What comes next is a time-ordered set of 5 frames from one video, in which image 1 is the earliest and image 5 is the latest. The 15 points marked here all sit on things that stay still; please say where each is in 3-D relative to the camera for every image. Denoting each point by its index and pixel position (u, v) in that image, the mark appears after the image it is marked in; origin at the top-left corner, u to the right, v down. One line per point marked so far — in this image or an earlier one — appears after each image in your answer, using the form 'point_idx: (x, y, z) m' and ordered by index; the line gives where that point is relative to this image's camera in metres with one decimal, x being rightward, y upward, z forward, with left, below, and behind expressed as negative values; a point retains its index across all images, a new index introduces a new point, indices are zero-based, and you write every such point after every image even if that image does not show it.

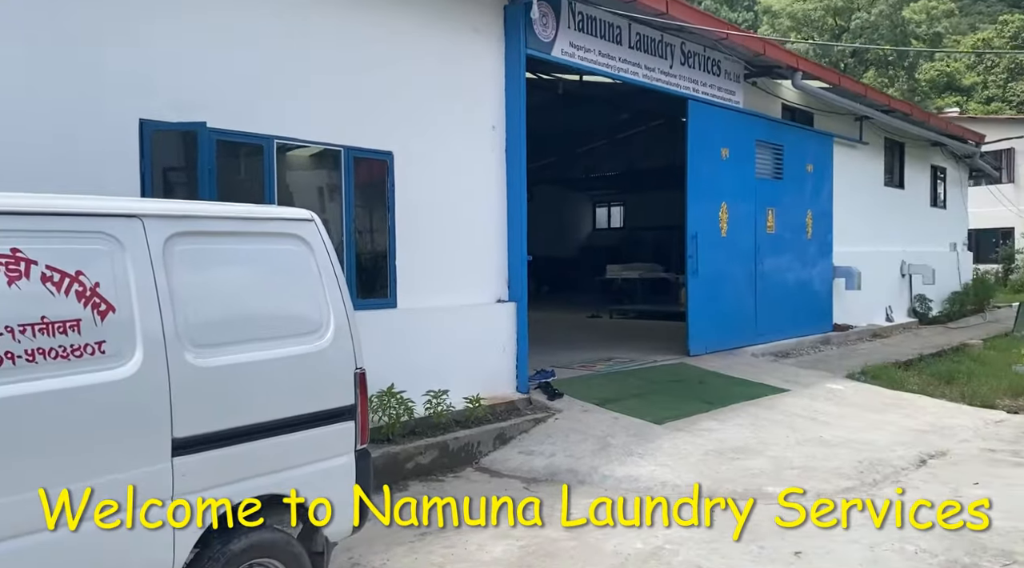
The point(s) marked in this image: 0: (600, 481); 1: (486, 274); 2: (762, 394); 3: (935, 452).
0: (+0.6, -1.3, +5.1) m
1: (-0.2, +0.1, +6.6) m
2: (+2.5, -1.1, +7.3) m
3: (+3.3, -1.3, +5.7) m
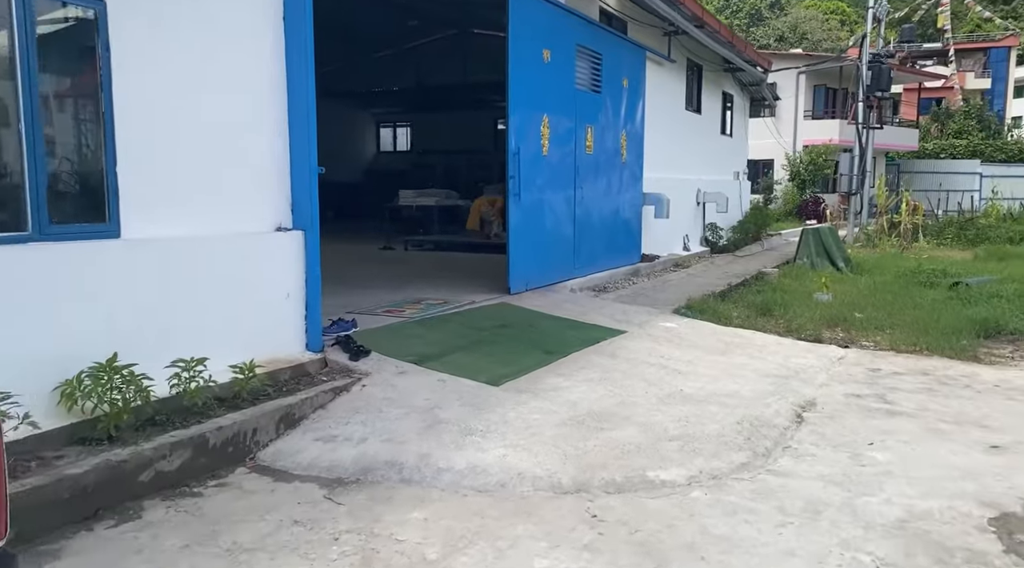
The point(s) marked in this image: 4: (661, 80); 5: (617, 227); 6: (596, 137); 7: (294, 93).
0: (-0.4, -1.0, +3.7) m
1: (-1.6, +0.6, +4.7) m
2: (+0.7, -0.5, +6.4) m
3: (+2.0, -0.8, +5.1) m
4: (+2.3, +3.2, +11.7) m
5: (+1.4, +0.8, +10.2) m
6: (+1.1, +1.8, +9.4) m
7: (-1.4, +1.2, +4.9) m
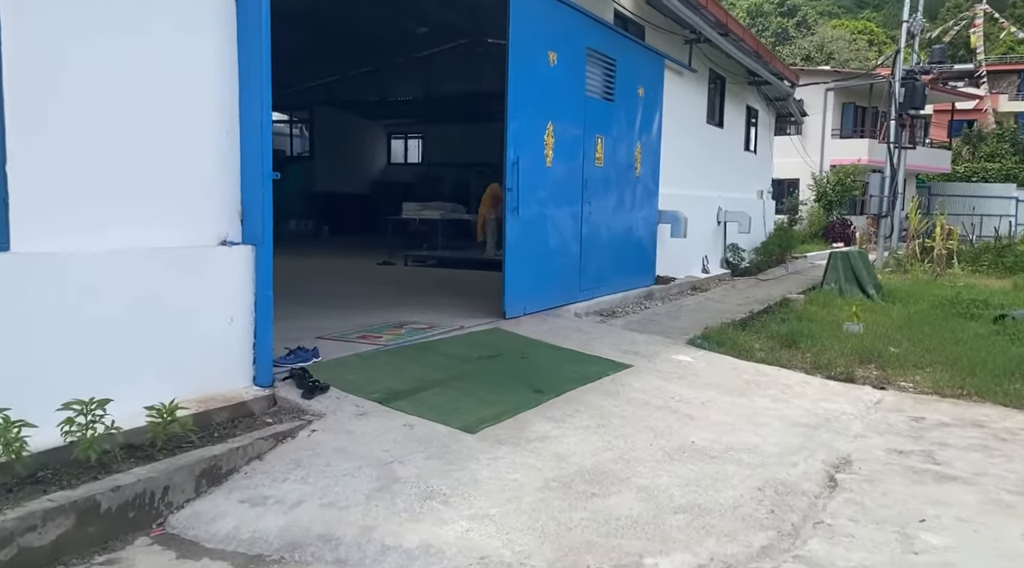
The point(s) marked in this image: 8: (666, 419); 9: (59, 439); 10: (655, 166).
0: (-0.5, -1.1, +3.0) m
1: (-1.7, +0.5, +4.1) m
2: (+0.7, -0.7, +5.6) m
3: (+1.9, -1.0, +4.3) m
4: (+2.5, +2.8, +11.0) m
5: (+1.5, +0.5, +9.4) m
6: (+1.1, +1.6, +8.7) m
7: (-1.5, +1.1, +4.2) m
8: (+1.0, -0.9, +4.8) m
9: (-2.0, -0.6, +3.3) m
10: (+1.9, +1.6, +10.0) m
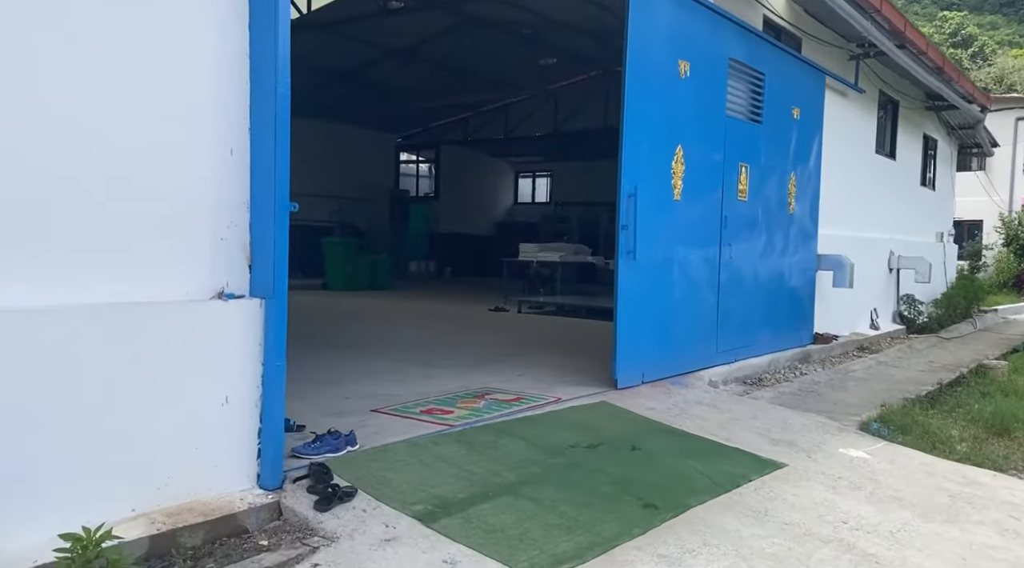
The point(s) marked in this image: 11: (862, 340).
0: (-0.4, -1.3, +1.7) m
1: (-1.3, +0.2, +3.1) m
2: (+1.3, -1.1, +4.1) m
3: (+2.2, -1.4, +2.6) m
4: (+4.1, +2.1, +9.3) m
5: (+2.8, -0.2, +7.8) m
6: (+2.3, +1.0, +7.1) m
7: (-1.1, +0.8, +3.2) m
8: (+1.4, -1.2, +3.2) m
9: (-1.8, -0.9, +2.3) m
10: (+3.3, +0.9, +8.3) m
11: (+4.4, -0.7, +9.5) m
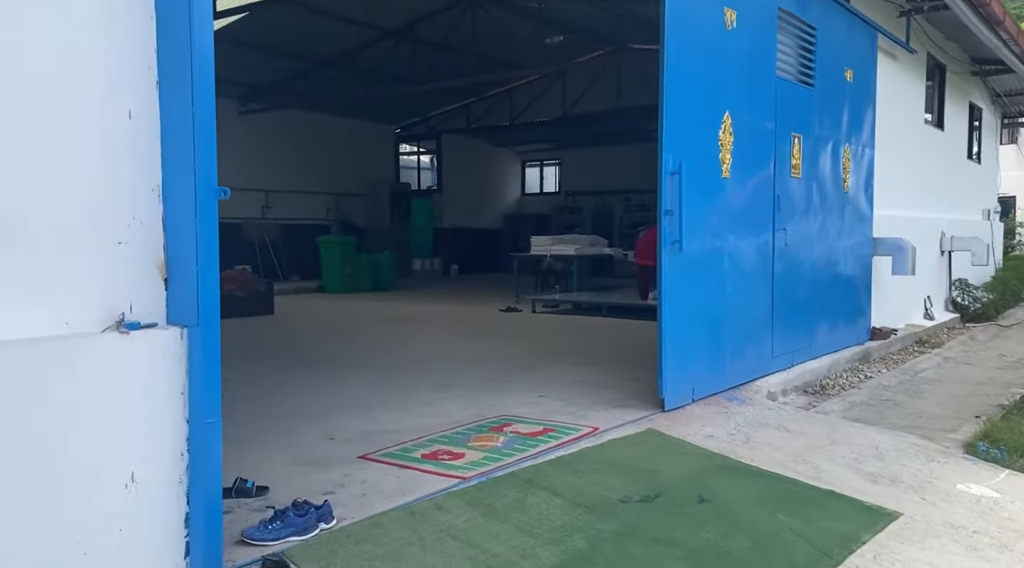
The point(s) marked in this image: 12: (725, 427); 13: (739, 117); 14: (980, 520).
0: (-0.3, -1.4, +0.7) m
1: (-1.2, +0.1, +2.1) m
2: (+1.4, -1.0, +3.1) m
3: (+2.3, -1.3, +1.6) m
4: (+4.2, +2.3, +8.2) m
5: (+2.9, -0.1, +6.8) m
6: (+2.4, +1.1, +6.1) m
7: (-1.0, +0.8, +2.2) m
8: (+1.5, -1.2, +2.2) m
9: (-1.6, -1.0, +1.4) m
10: (+3.5, +1.0, +7.3) m
11: (+4.6, -0.6, +8.5) m
12: (+1.2, -0.8, +4.4) m
13: (+1.6, +1.1, +5.1) m
14: (+2.1, -1.1, +3.3) m
